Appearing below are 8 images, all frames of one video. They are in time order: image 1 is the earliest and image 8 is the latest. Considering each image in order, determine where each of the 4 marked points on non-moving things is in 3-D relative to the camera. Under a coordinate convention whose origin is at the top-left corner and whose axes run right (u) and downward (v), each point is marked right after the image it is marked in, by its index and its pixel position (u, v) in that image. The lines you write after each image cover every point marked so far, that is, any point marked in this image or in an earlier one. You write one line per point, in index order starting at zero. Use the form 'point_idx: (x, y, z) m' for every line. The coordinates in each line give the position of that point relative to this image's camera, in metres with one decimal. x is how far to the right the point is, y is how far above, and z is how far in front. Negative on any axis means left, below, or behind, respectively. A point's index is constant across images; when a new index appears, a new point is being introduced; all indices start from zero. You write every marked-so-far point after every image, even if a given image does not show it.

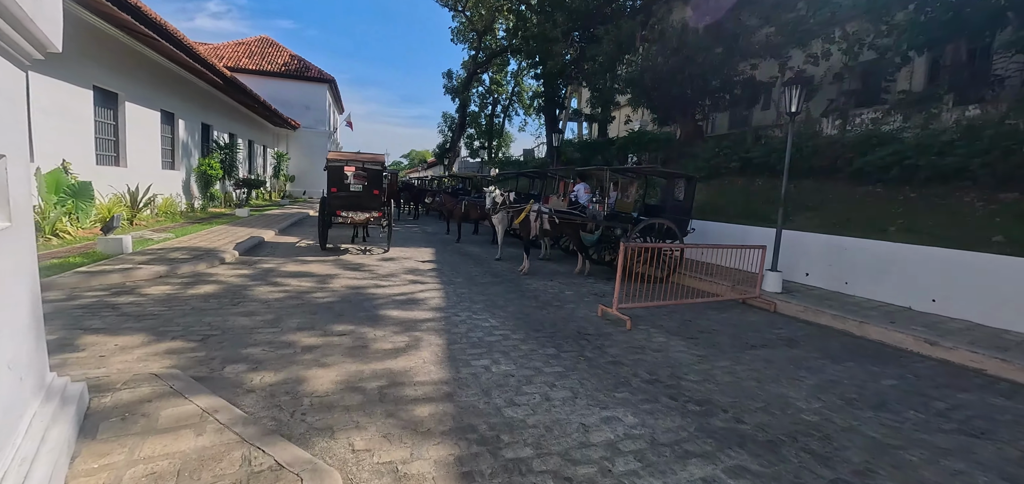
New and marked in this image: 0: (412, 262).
0: (-2.0, -0.4, +9.4) m
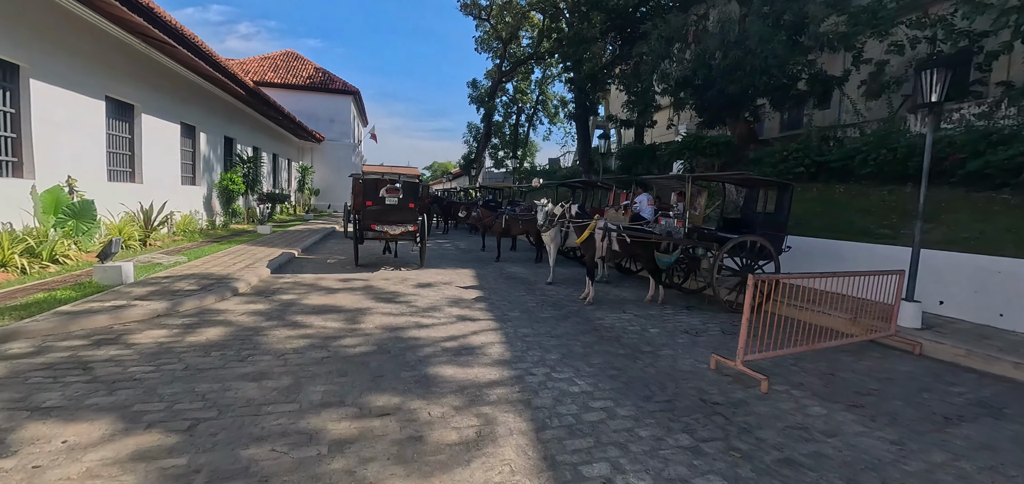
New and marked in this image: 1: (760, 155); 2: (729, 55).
0: (-1.0, -0.8, +8.0) m
1: (+8.3, +2.9, +15.3) m
2: (+6.7, +5.7, +14.1) m
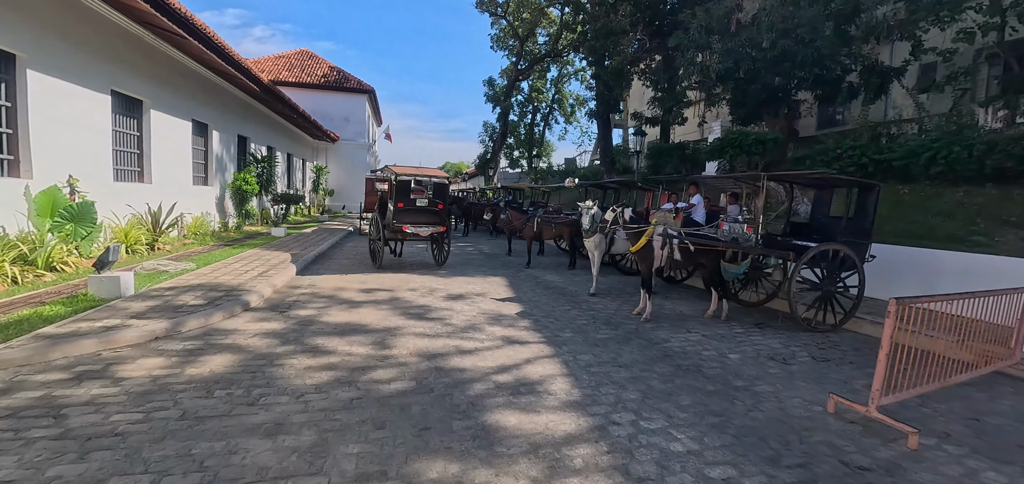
0: (-0.3, -0.9, +7.1) m
1: (+9.2, +2.7, +14.2) m
2: (+7.5, +5.6, +13.0) m
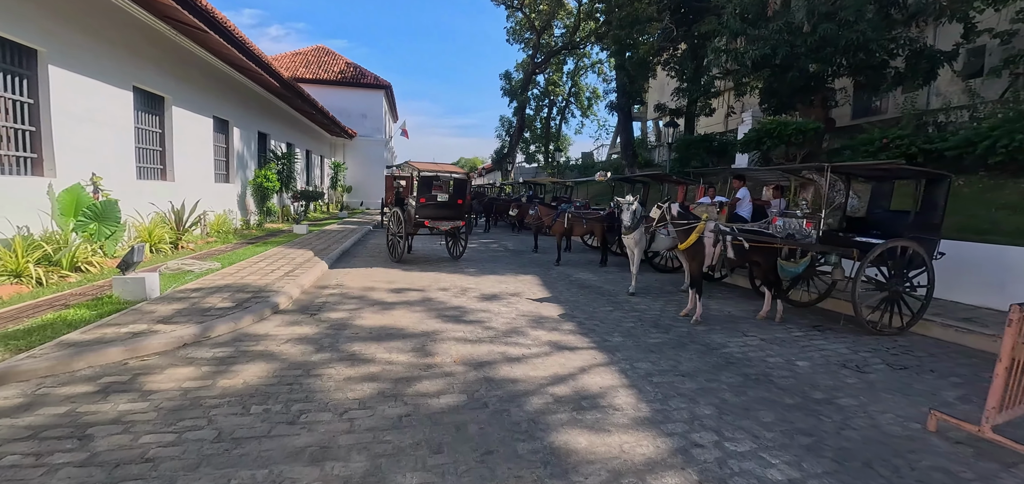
0: (+0.2, -0.9, +6.7) m
1: (+9.9, +2.9, +13.5) m
2: (+8.2, +5.7, +12.3) m
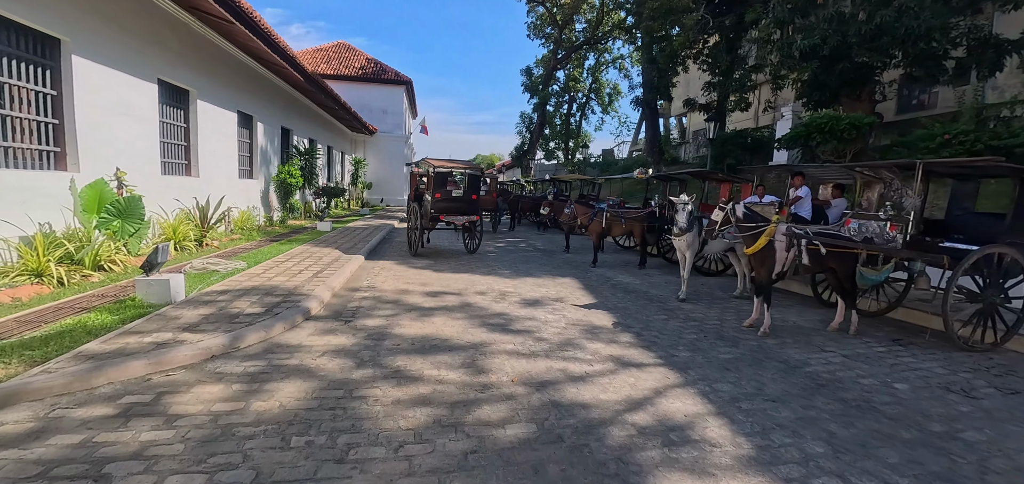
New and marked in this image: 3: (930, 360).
0: (+0.9, -0.9, +6.2) m
1: (+10.8, +2.8, +12.6) m
2: (+9.0, +5.6, +11.5) m
3: (+5.0, -1.4, +5.4) m
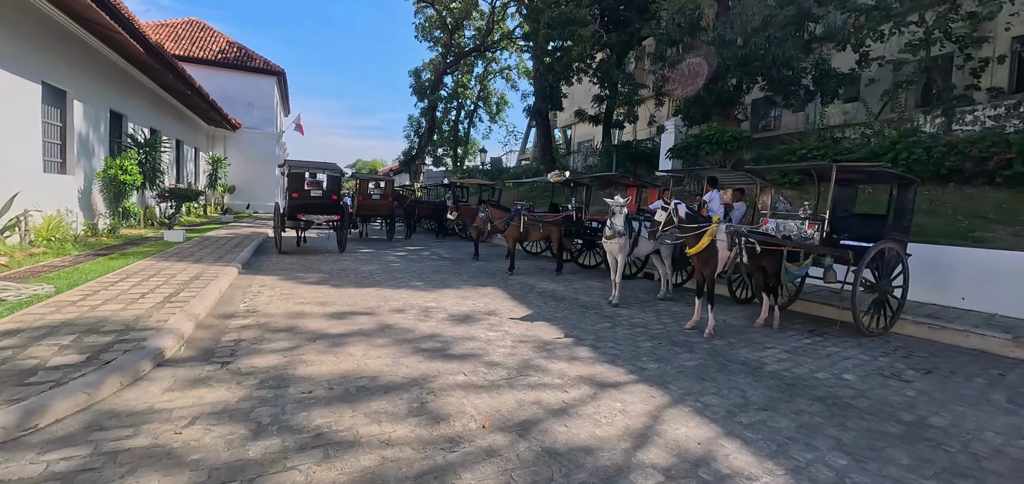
0: (0.0, -1.0, +5.4) m
1: (+7.9, +2.8, +14.2) m
2: (+6.4, +5.6, +12.7) m
3: (+4.2, -1.3, +5.7) m
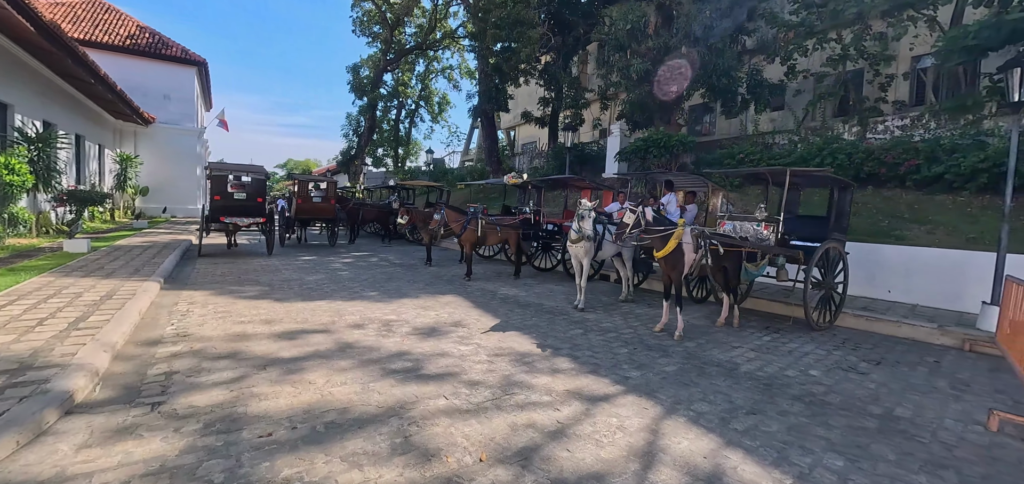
0: (-0.3, -1.0, +5.0) m
1: (+6.3, +2.9, +14.8) m
2: (+5.0, +5.7, +13.2) m
3: (+3.8, -1.3, +5.9) m
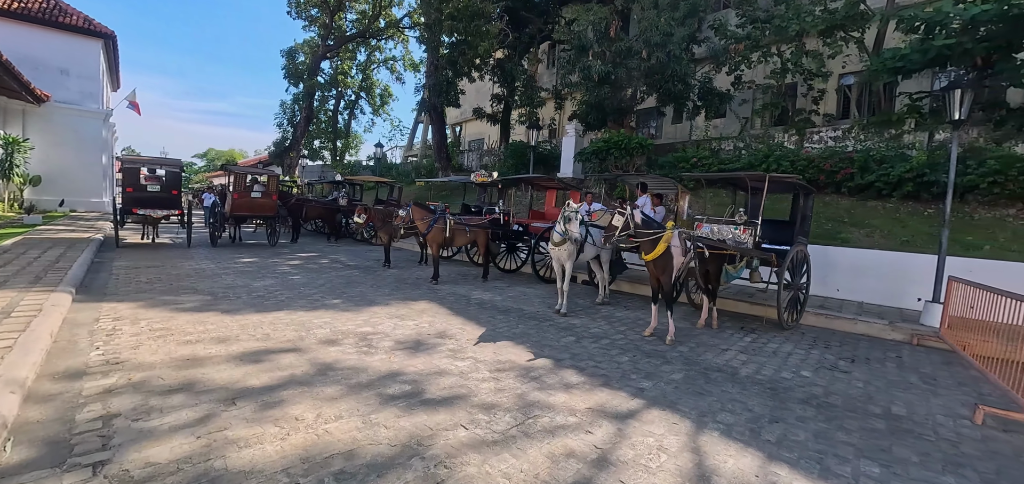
0: (-0.3, -1.1, +4.6) m
1: (+4.8, +2.9, +15.2) m
2: (+3.8, +5.7, +13.4) m
3: (+3.6, -1.4, +6.0) m
